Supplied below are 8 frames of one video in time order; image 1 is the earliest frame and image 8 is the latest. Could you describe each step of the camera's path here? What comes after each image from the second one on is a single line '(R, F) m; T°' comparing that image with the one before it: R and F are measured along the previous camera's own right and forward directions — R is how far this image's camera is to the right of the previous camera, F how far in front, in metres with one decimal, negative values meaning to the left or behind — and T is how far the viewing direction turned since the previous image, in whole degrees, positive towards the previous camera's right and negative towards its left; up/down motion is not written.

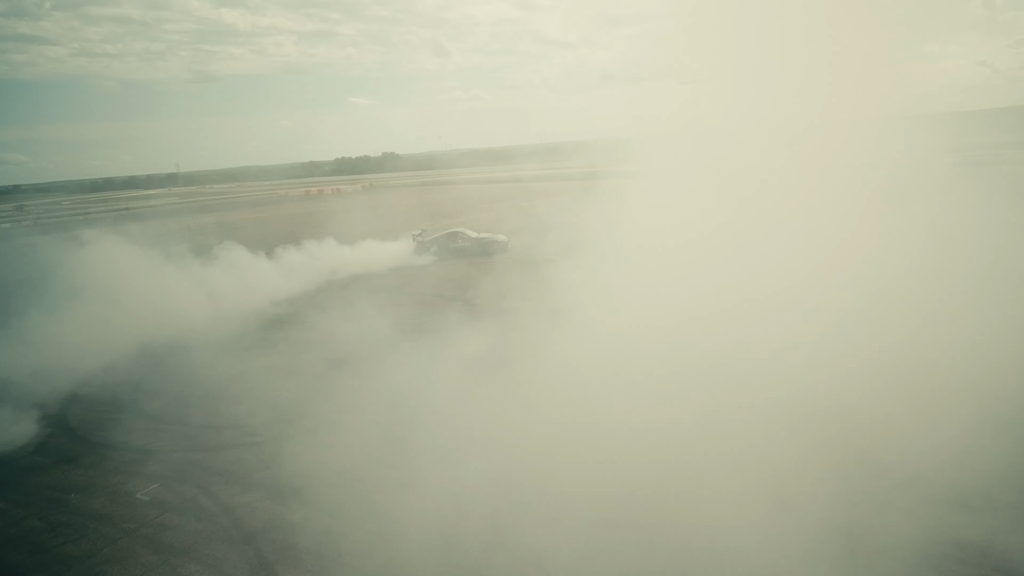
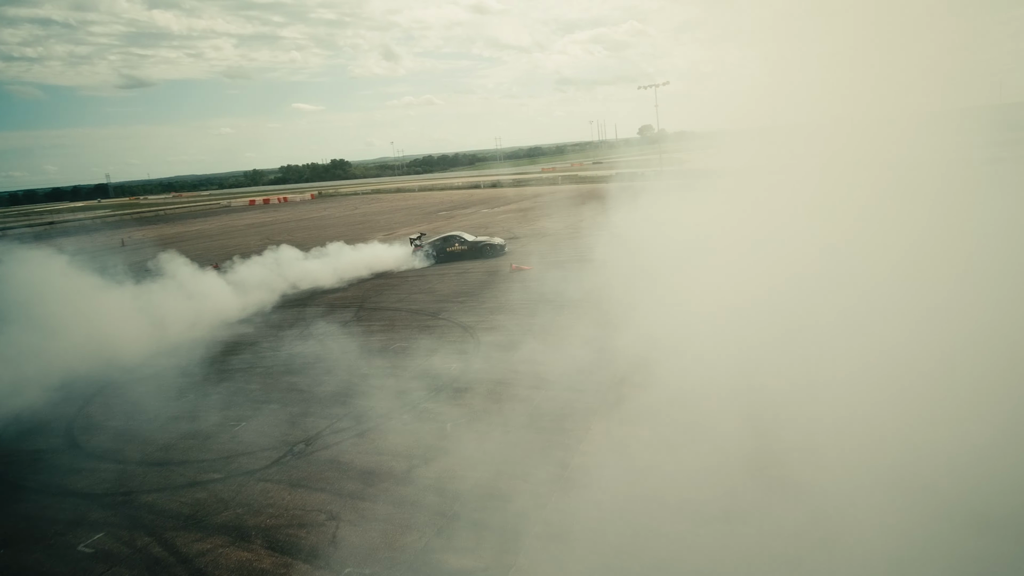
(-0.4, +0.4) m; +5°
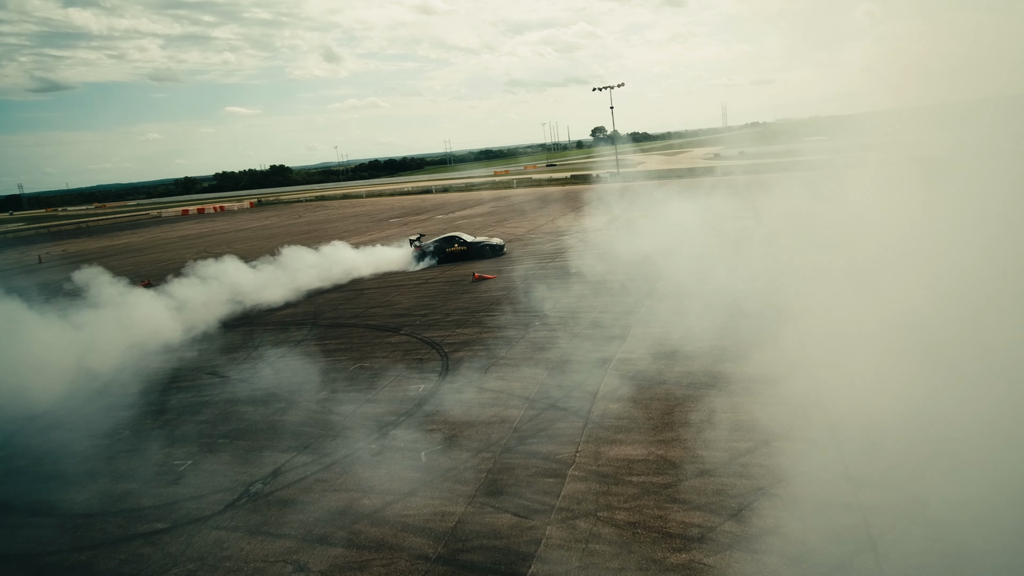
(-0.3, +0.5) m; +5°
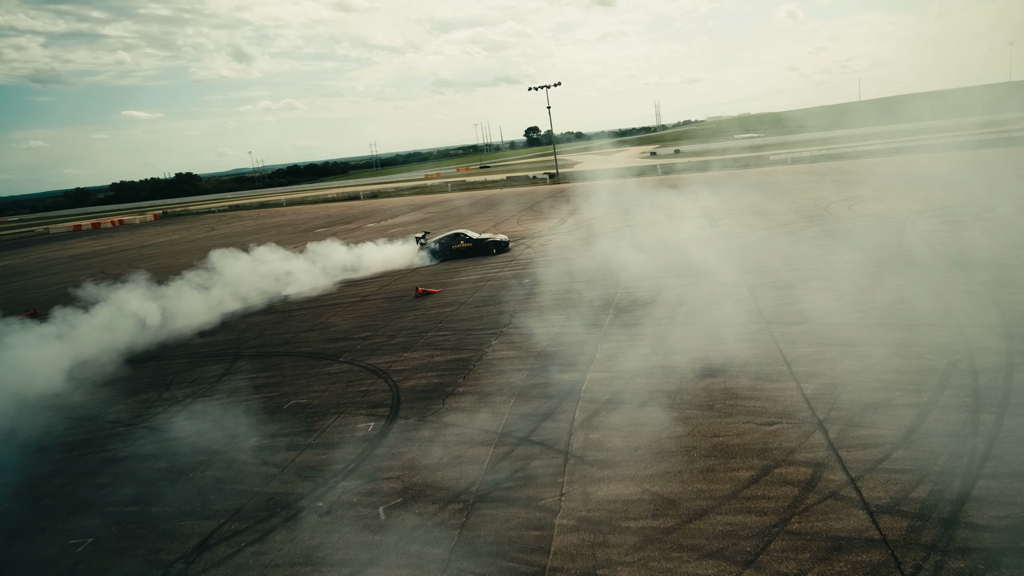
(-0.3, +0.8) m; +7°
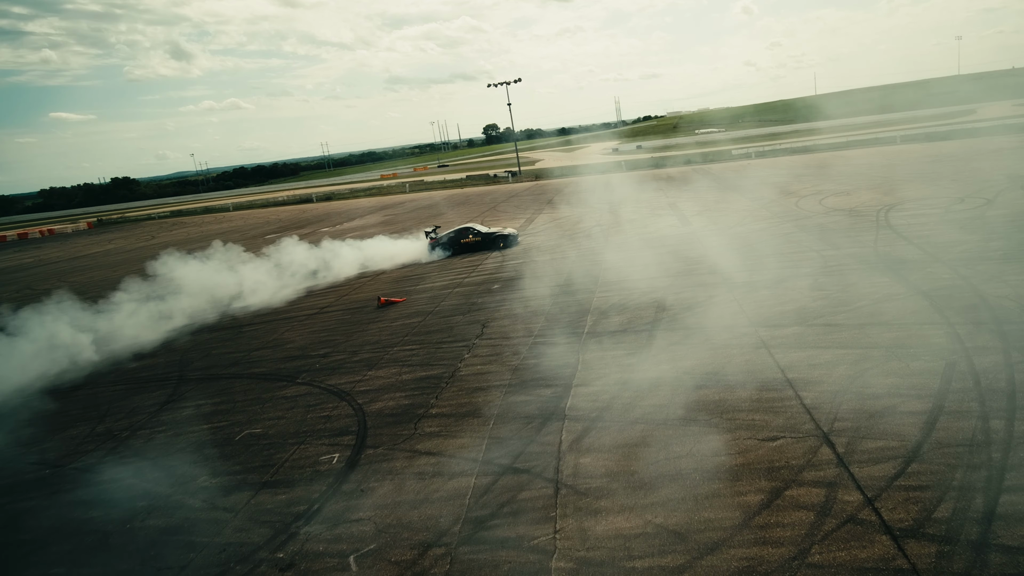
(-0.2, +0.6) m; +4°
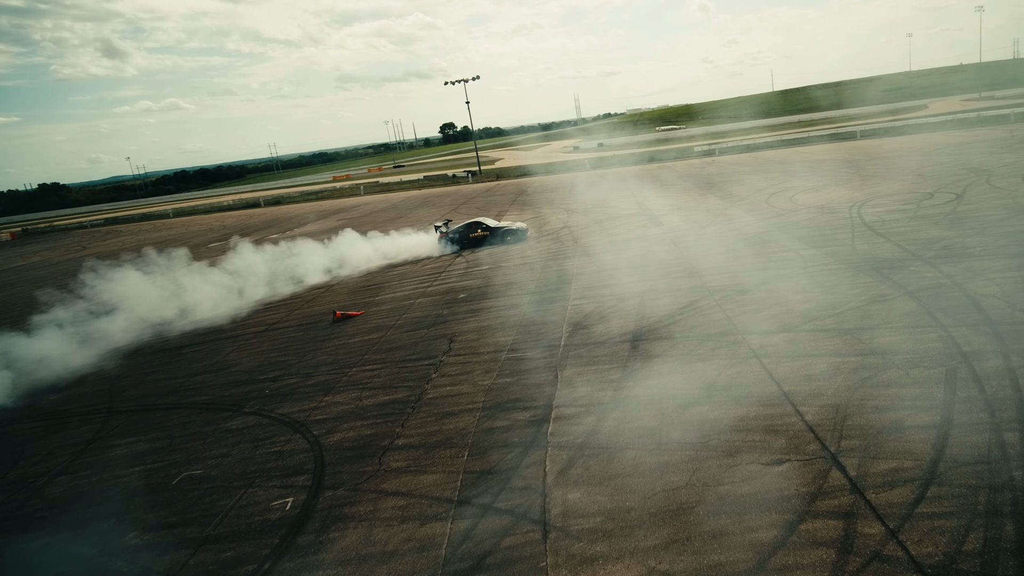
(-0.1, +0.6) m; +4°
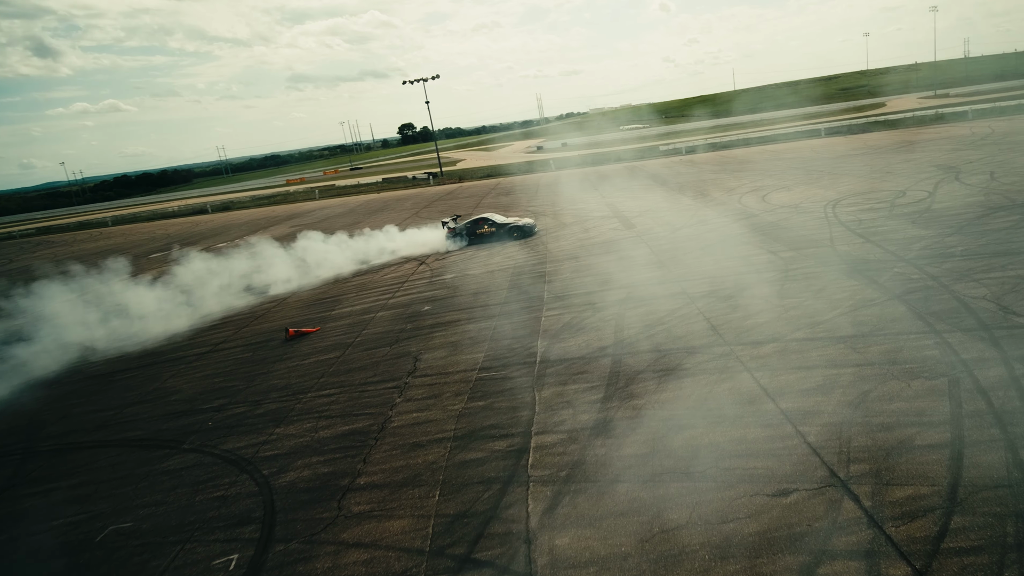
(-0.1, +0.6) m; +4°
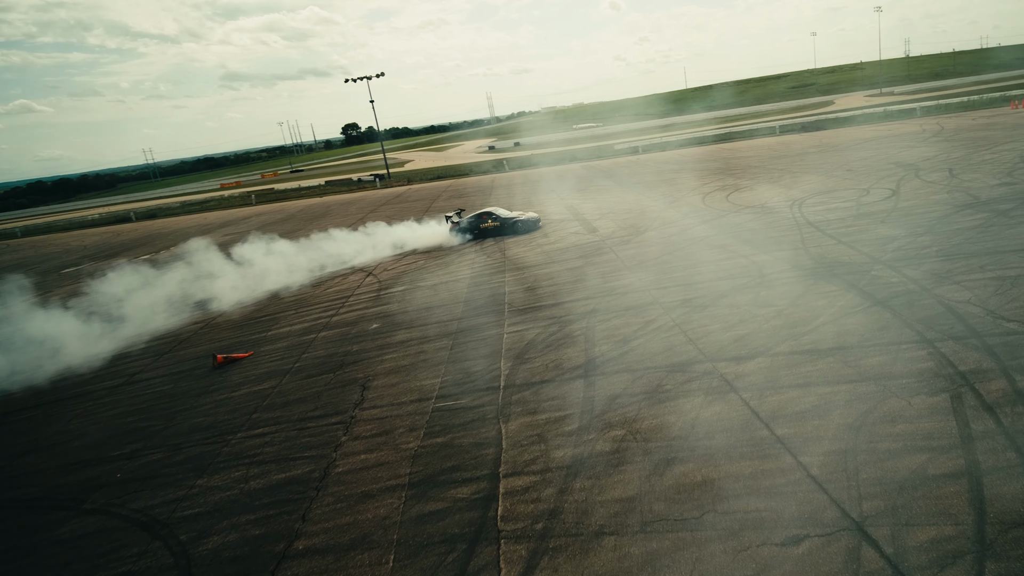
(-0.1, +0.7) m; +5°
